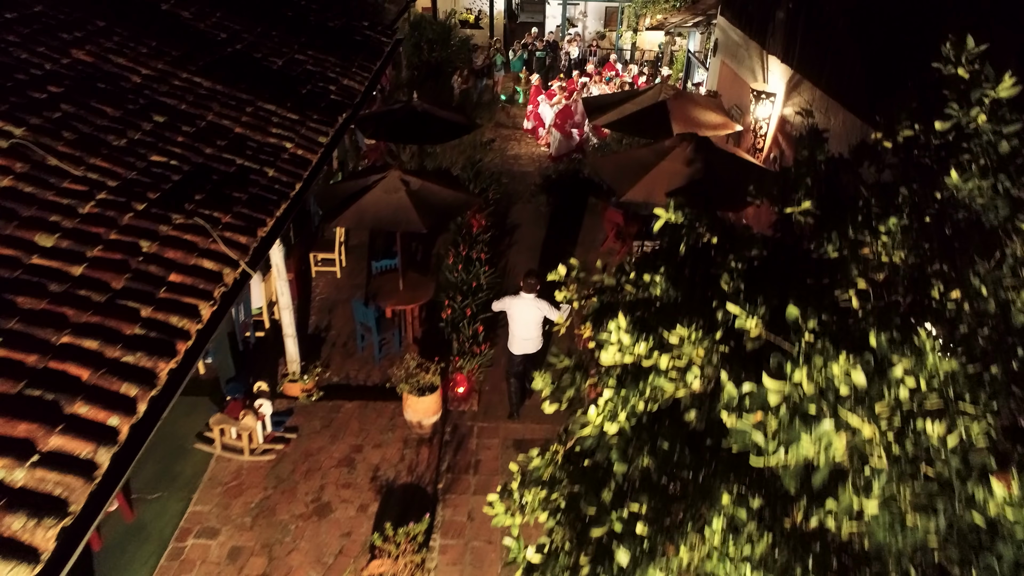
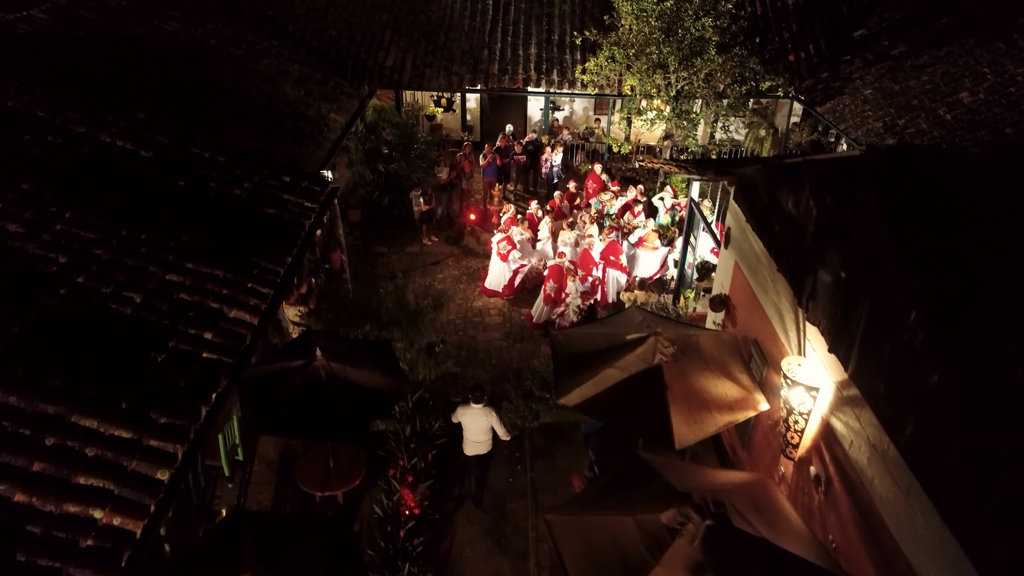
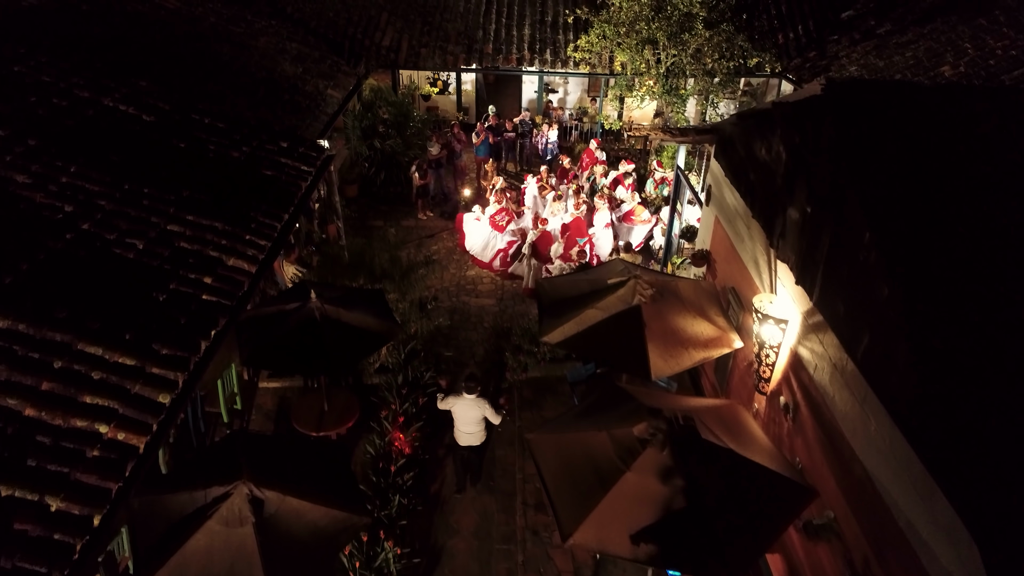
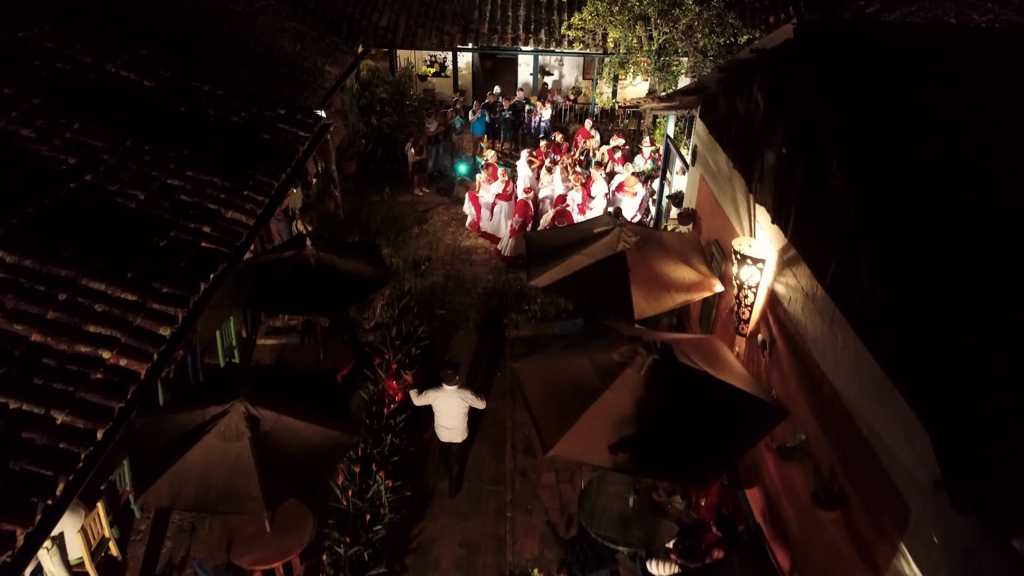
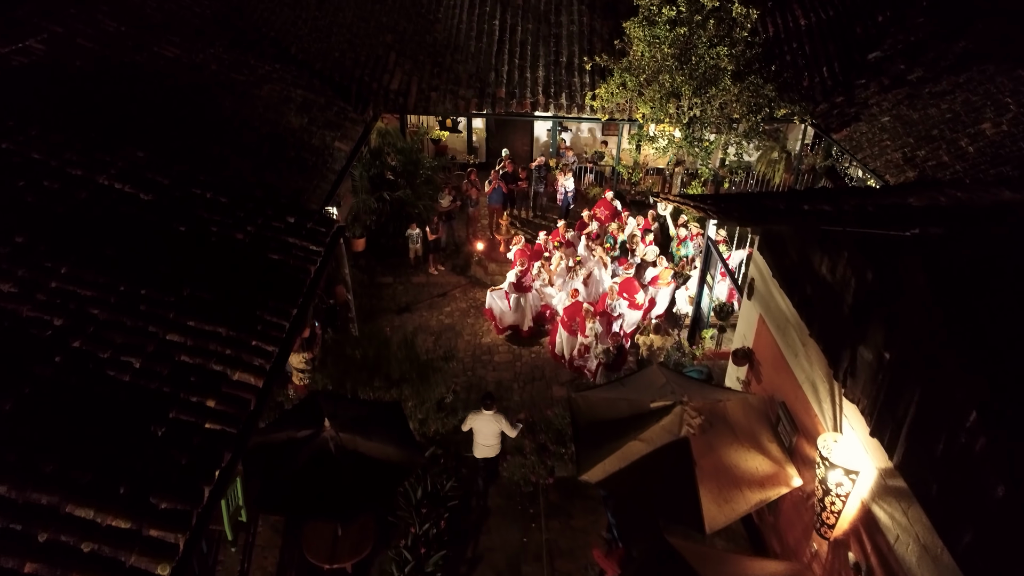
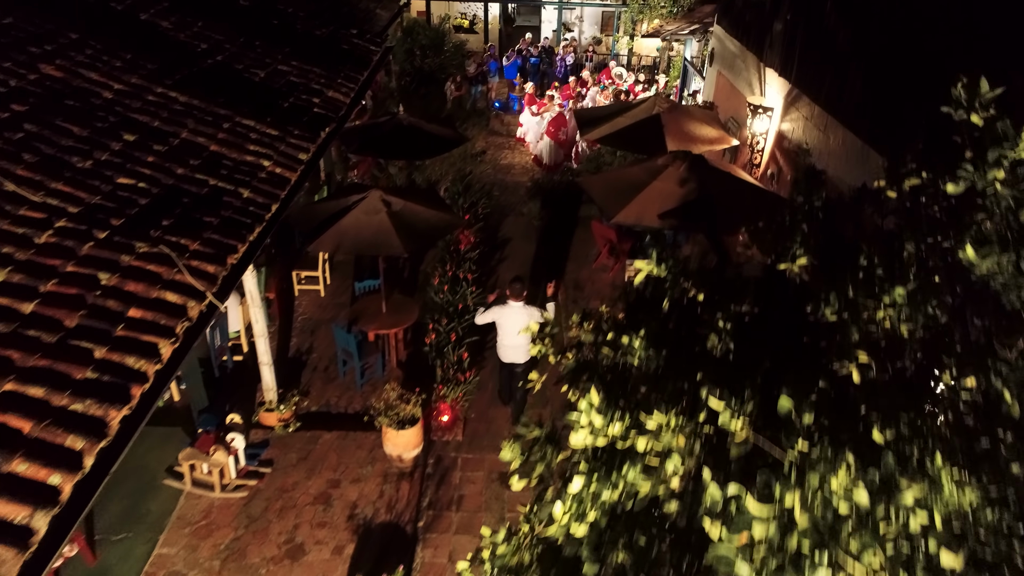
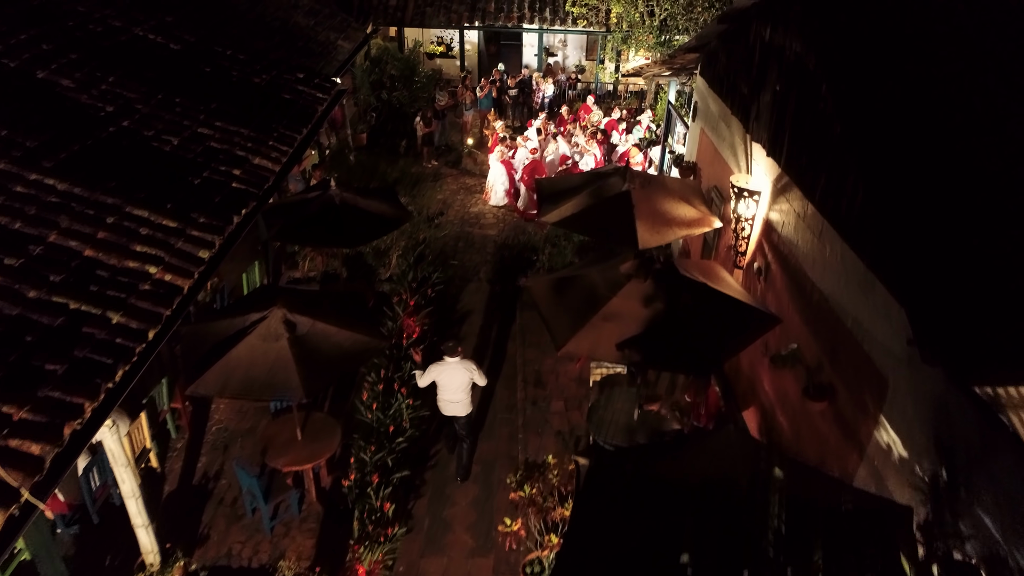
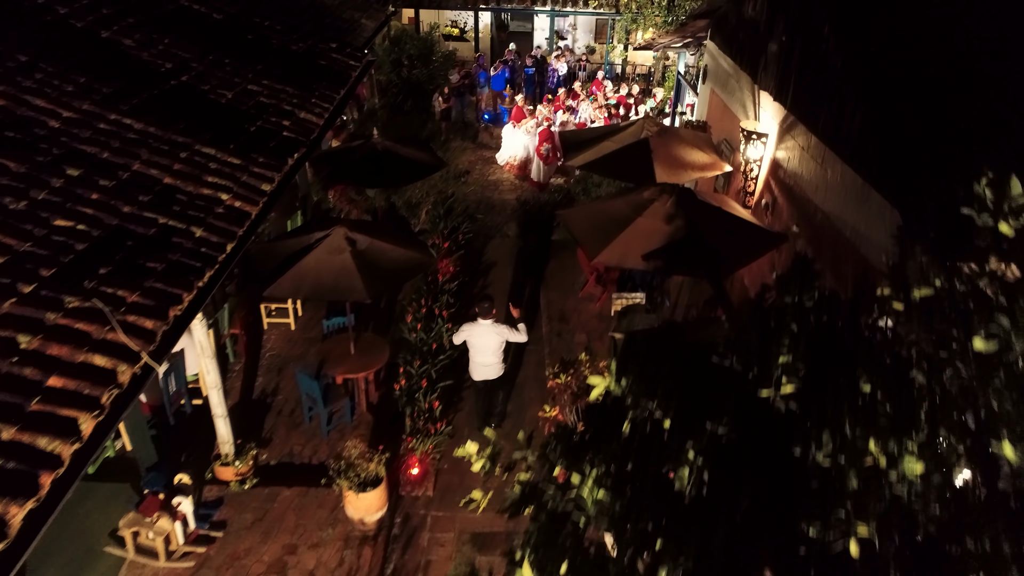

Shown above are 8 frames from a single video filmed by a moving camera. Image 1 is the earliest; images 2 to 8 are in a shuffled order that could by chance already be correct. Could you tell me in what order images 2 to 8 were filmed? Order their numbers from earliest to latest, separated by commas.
6, 8, 7, 4, 3, 2, 5
